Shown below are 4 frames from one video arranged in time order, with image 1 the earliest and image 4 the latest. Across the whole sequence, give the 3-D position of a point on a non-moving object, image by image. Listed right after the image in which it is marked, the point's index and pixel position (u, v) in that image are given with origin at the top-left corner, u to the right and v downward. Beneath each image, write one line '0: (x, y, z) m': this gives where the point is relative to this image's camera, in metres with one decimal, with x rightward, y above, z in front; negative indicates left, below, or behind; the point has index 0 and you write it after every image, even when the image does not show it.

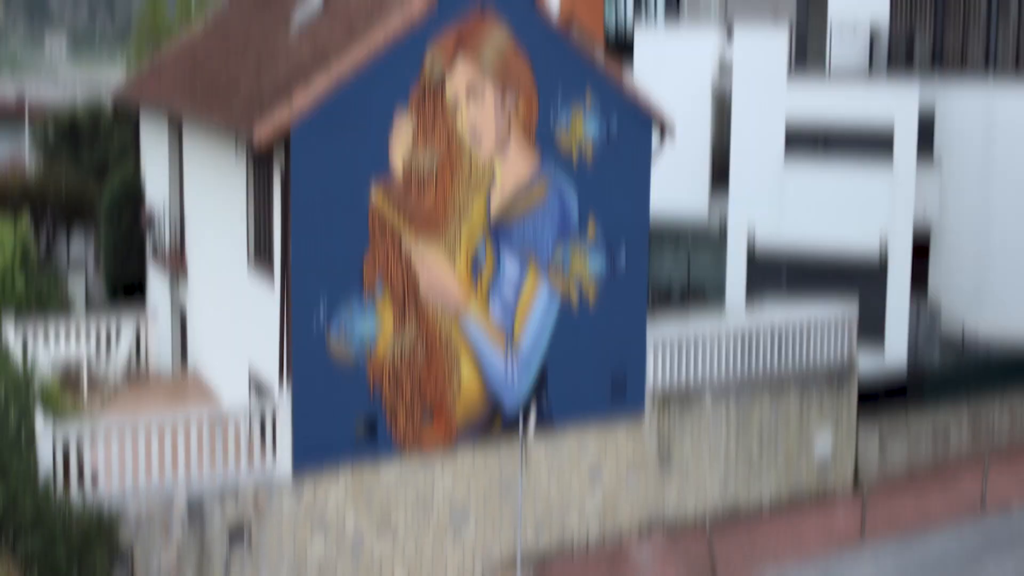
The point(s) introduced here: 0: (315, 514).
0: (-2.6, -2.9, +14.7) m
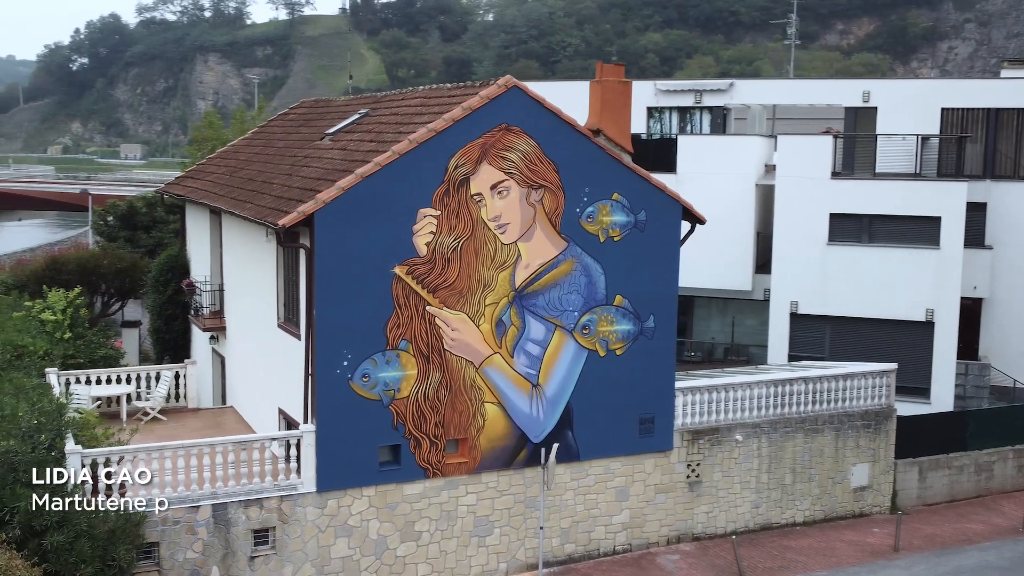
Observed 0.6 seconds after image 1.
0: (-2.3, -3.1, +14.8) m
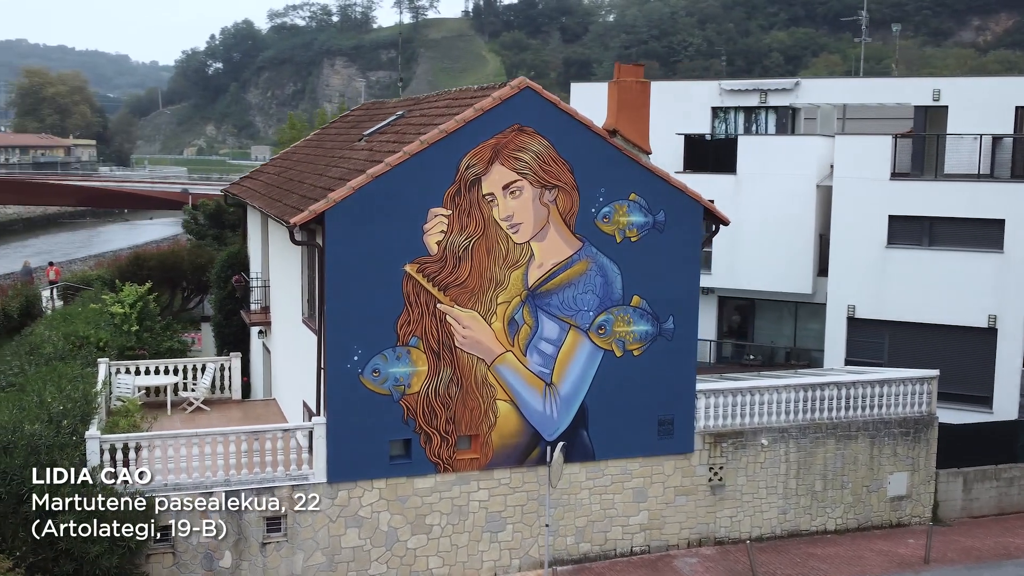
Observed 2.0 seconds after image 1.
0: (-2.2, -3.0, +15.2) m
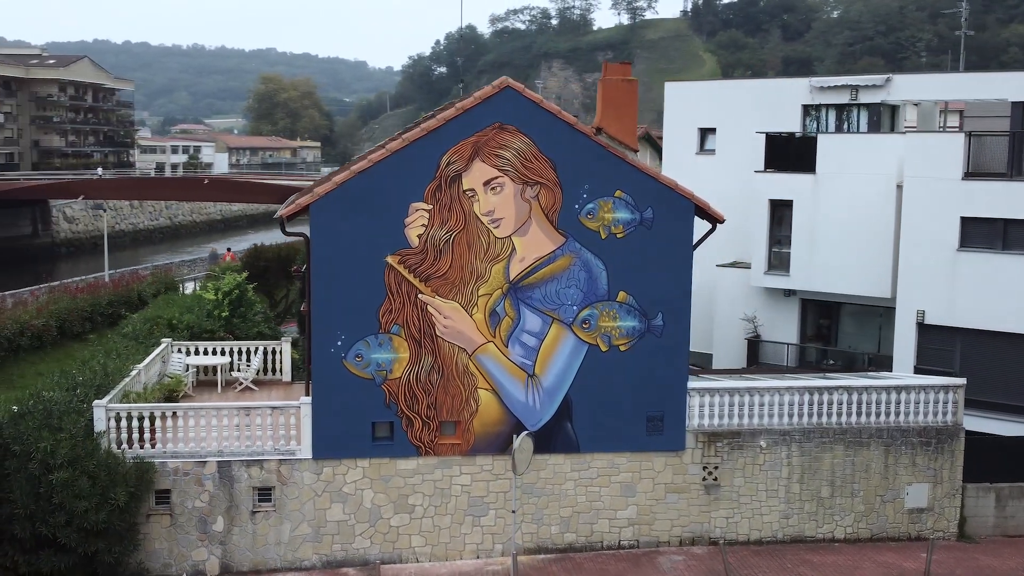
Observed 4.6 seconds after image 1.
0: (-2.6, -2.9, +16.2) m
